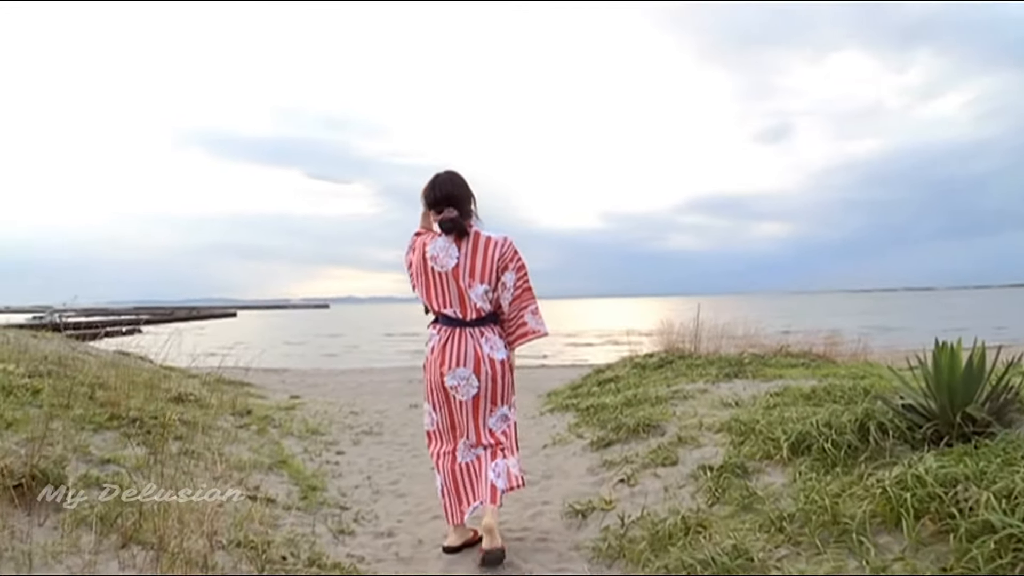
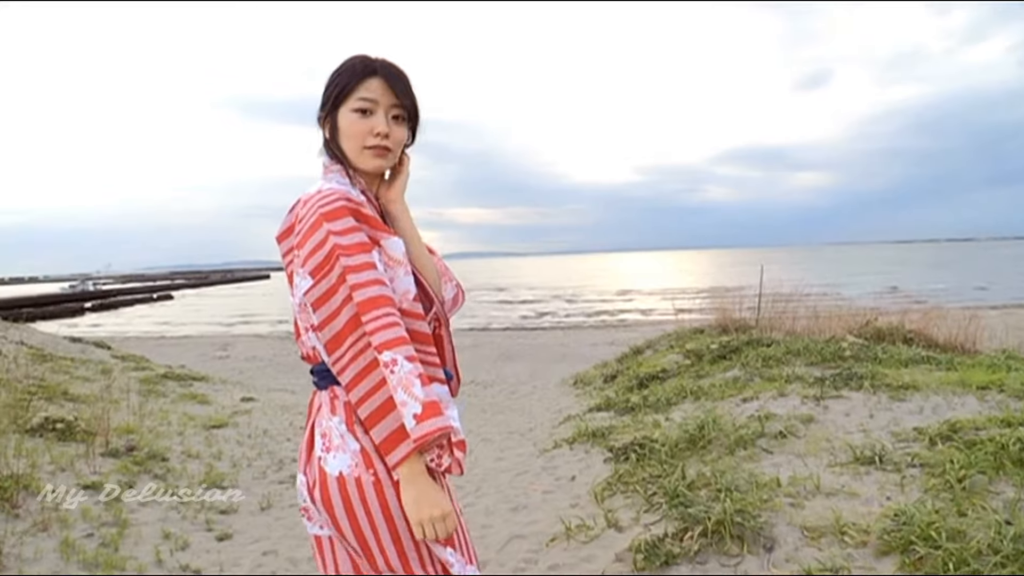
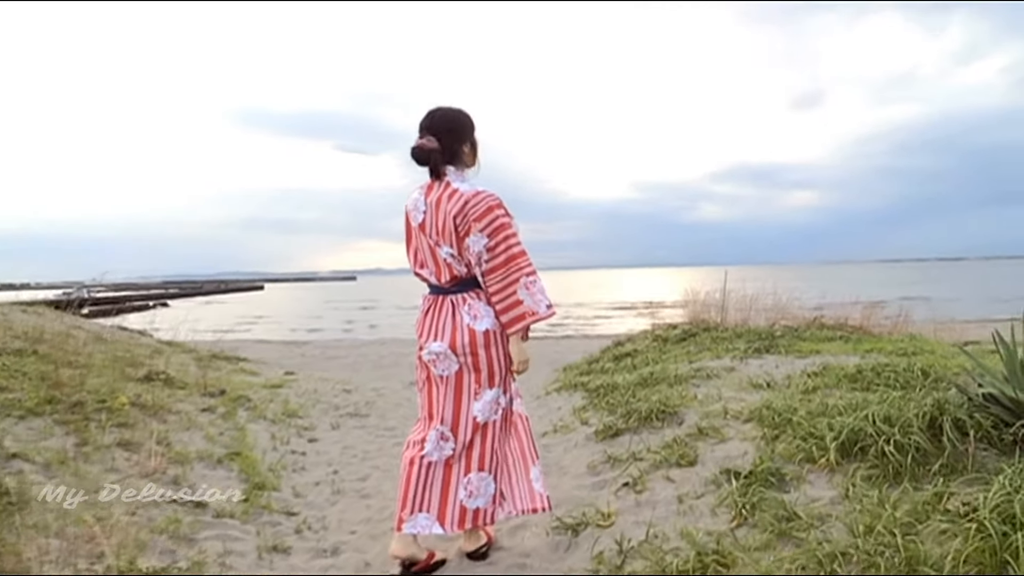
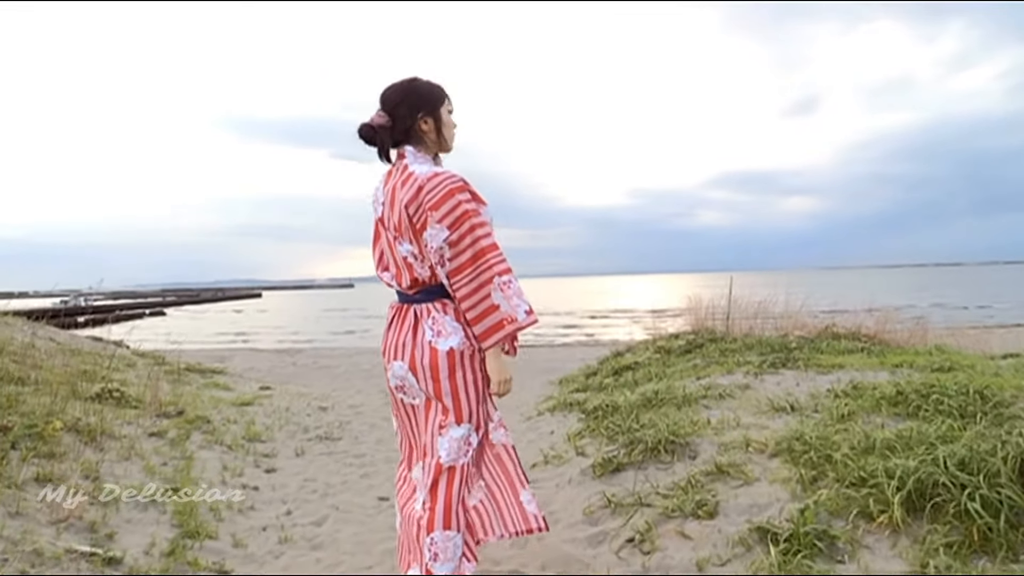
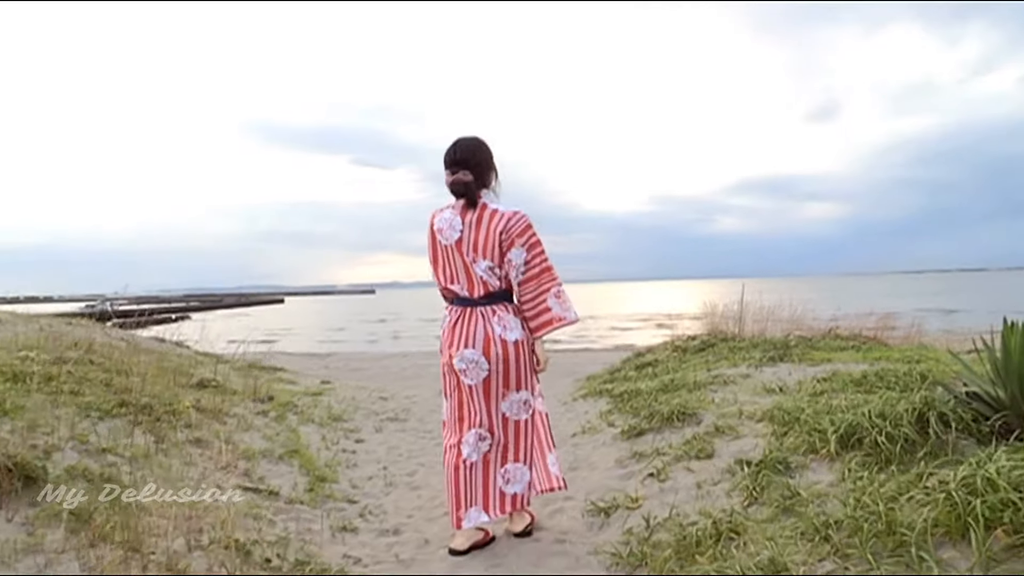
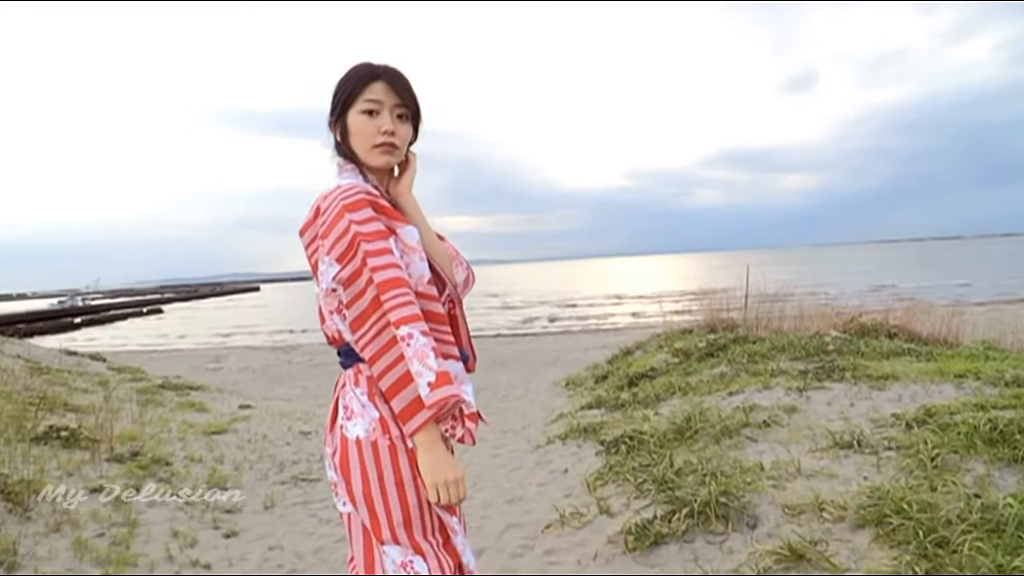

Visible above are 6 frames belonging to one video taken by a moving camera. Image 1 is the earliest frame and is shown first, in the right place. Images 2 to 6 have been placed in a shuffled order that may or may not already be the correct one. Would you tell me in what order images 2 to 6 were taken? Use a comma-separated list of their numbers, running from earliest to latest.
5, 3, 4, 6, 2
